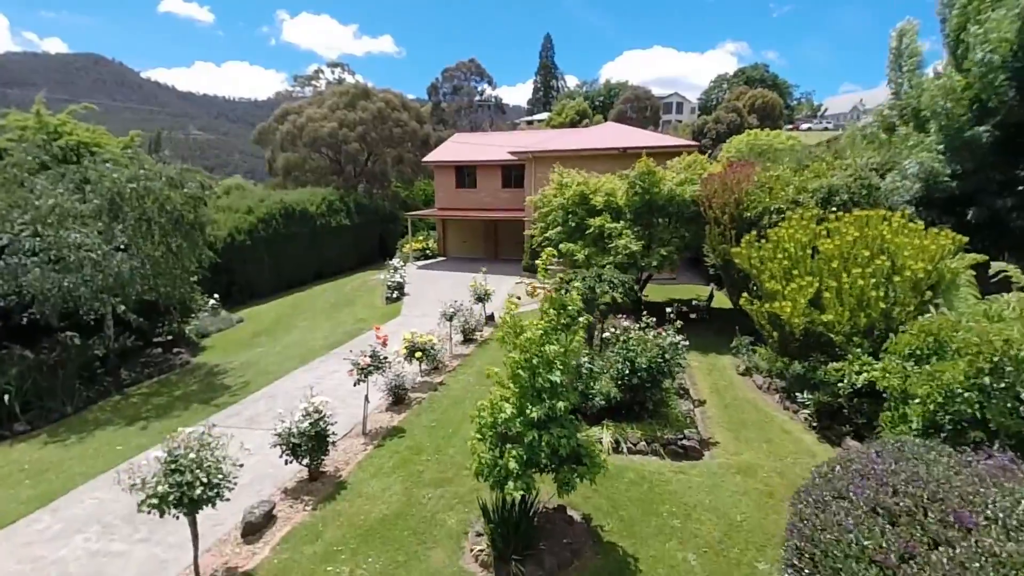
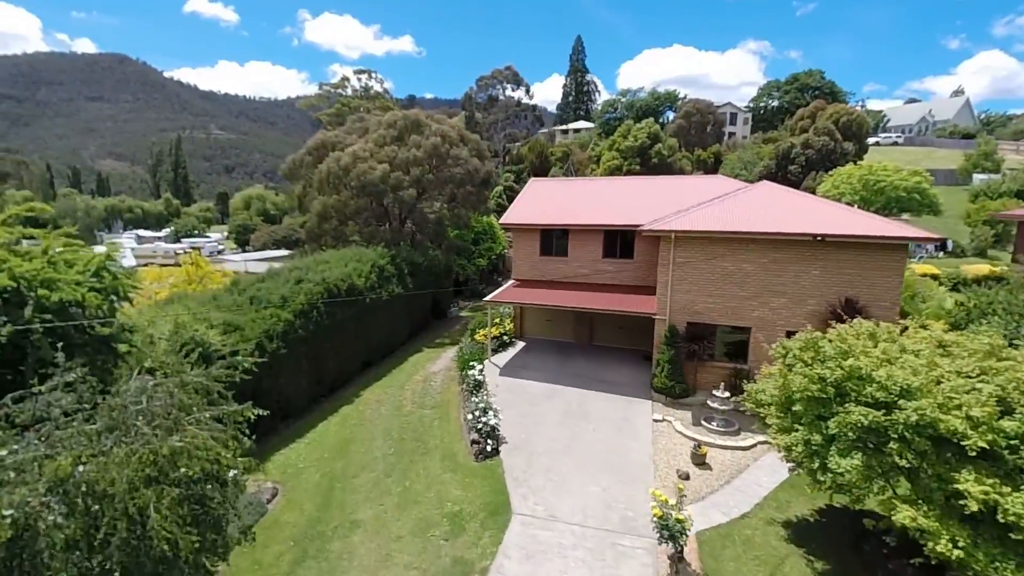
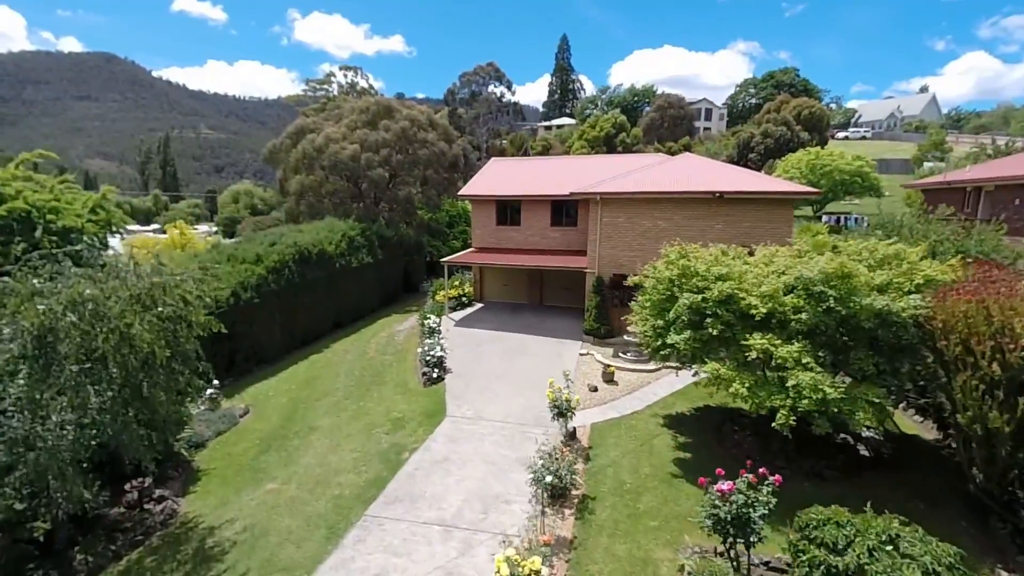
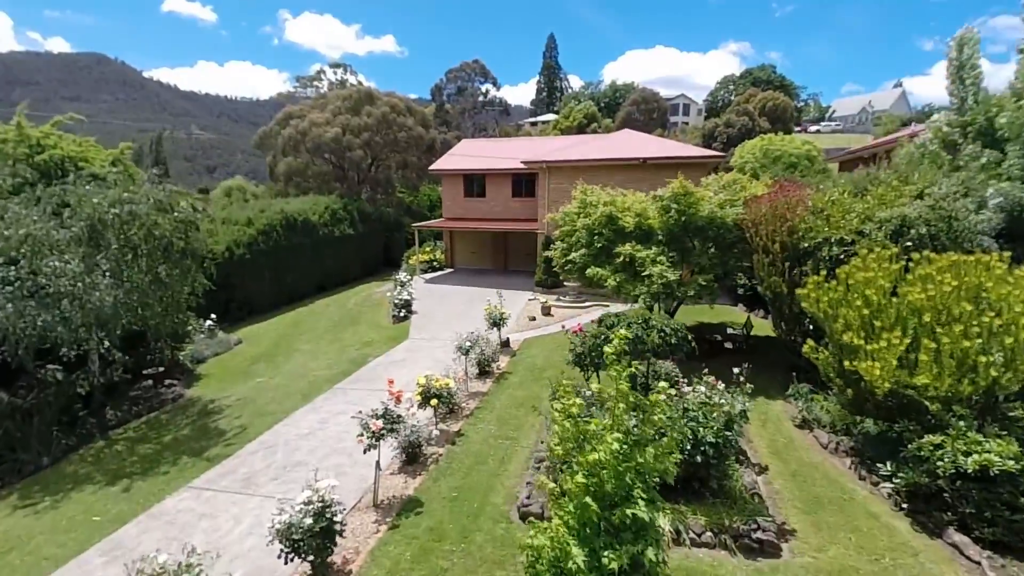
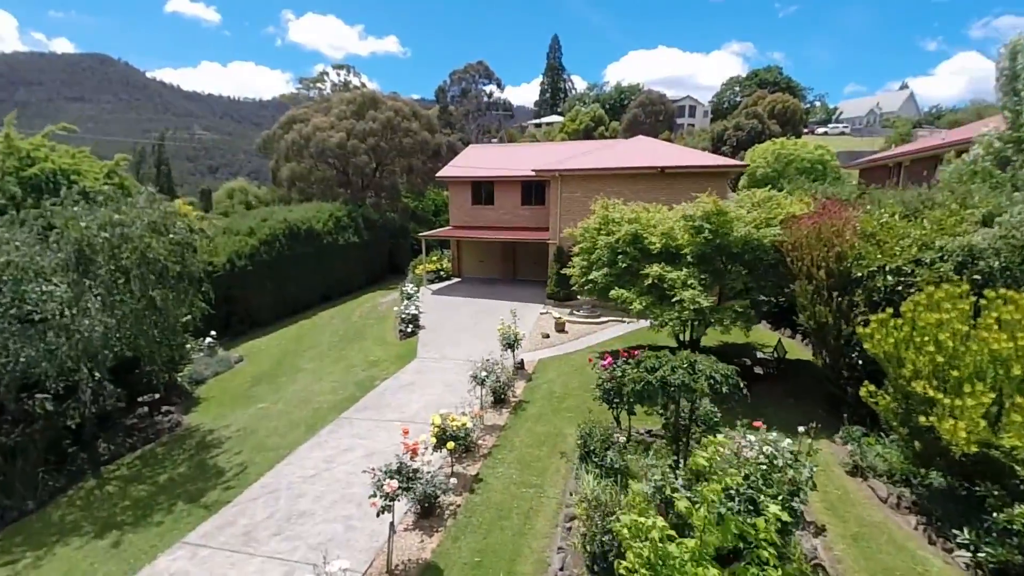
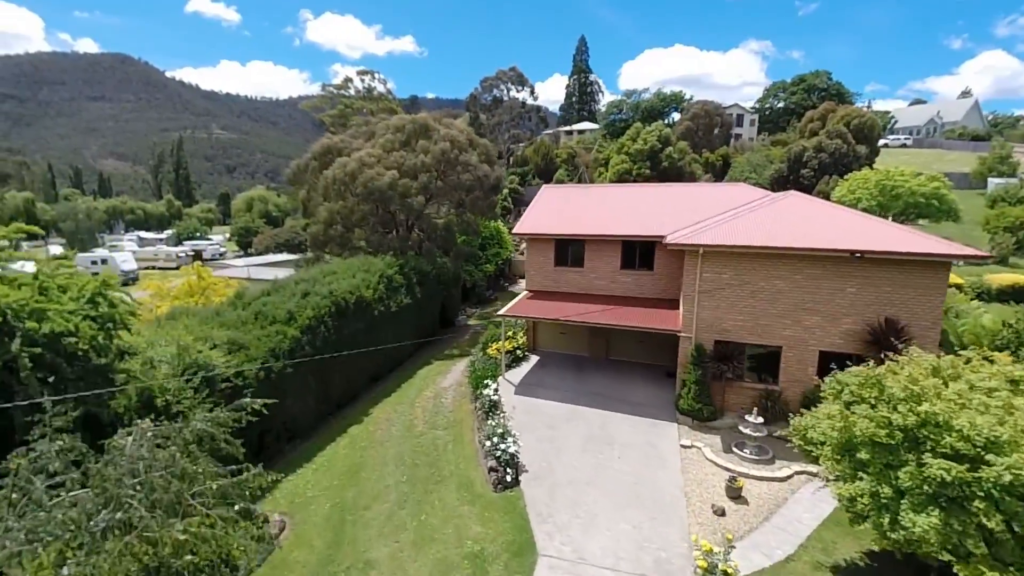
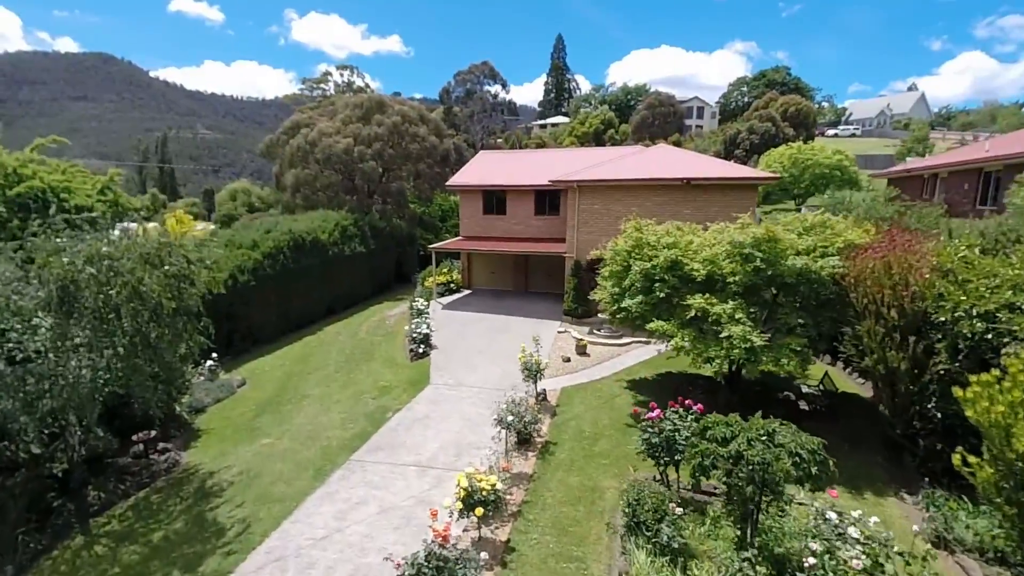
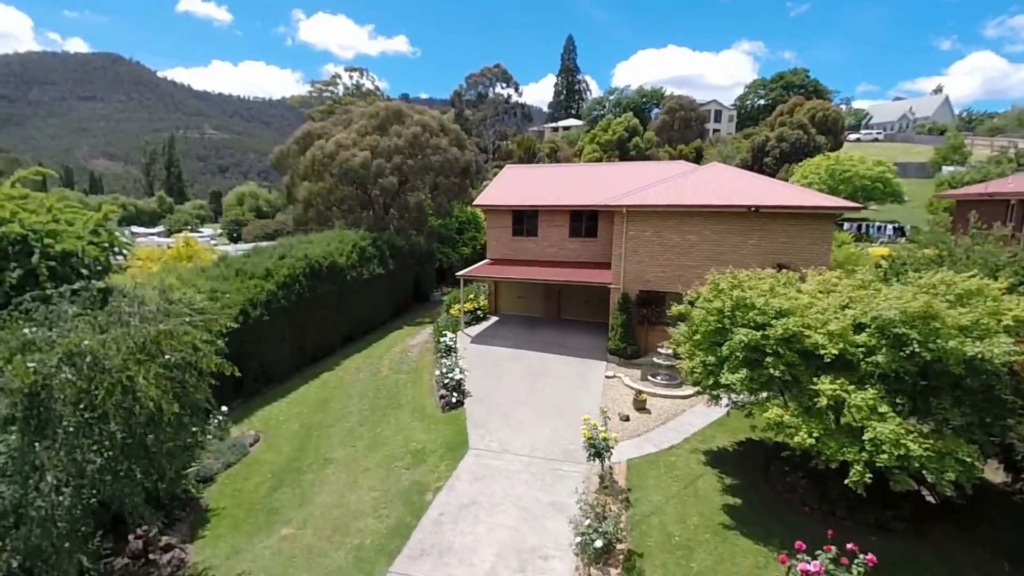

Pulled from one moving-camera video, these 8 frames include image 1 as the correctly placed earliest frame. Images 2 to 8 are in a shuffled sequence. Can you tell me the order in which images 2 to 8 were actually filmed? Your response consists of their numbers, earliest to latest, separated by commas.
4, 5, 7, 3, 8, 2, 6
